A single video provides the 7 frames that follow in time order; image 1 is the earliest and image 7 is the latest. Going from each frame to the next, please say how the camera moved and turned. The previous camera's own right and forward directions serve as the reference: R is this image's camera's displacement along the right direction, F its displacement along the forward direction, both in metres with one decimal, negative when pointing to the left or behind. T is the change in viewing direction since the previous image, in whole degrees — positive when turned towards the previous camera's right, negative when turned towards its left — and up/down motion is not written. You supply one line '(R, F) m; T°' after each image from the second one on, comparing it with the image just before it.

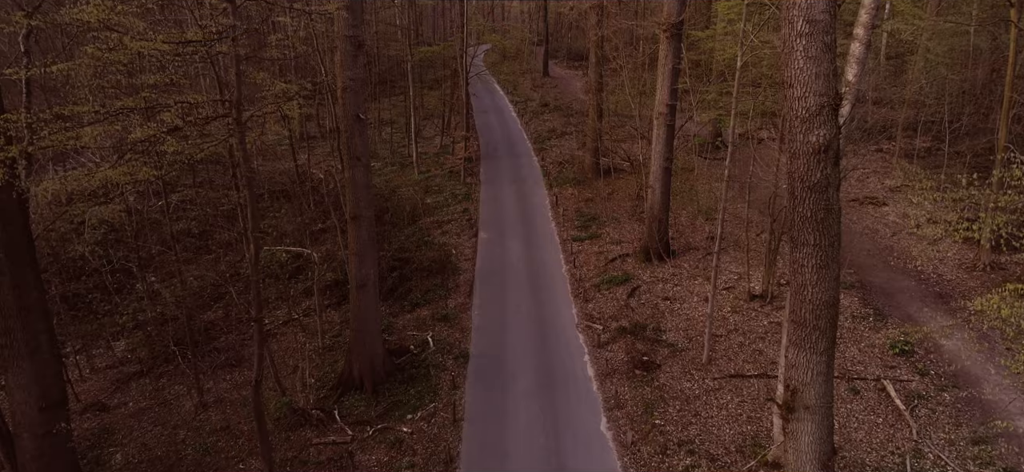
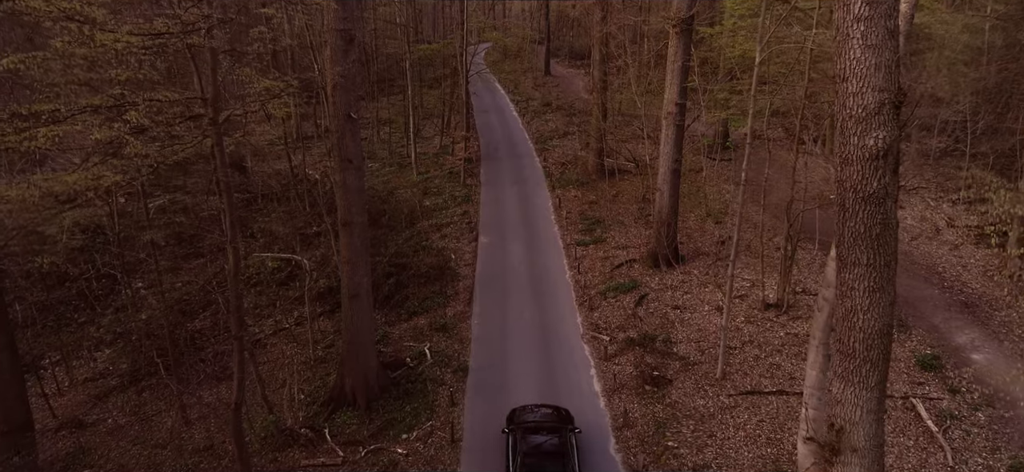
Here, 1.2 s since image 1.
(0.0, +0.9) m; 0°
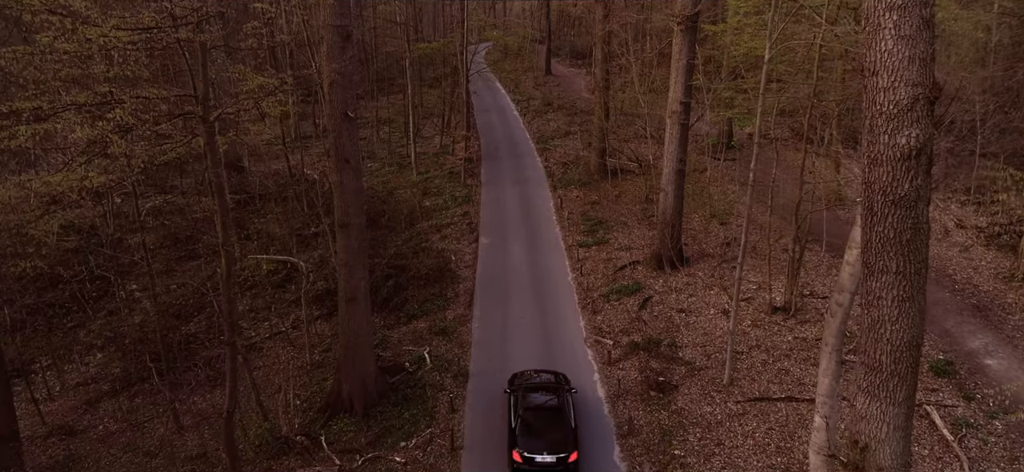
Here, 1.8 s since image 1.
(0.0, +0.4) m; 0°
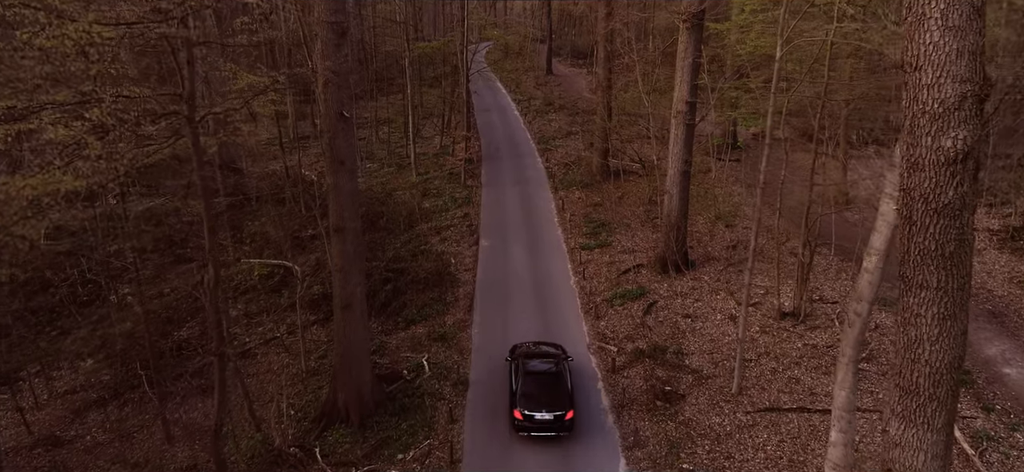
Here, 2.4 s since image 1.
(0.0, +0.4) m; 0°
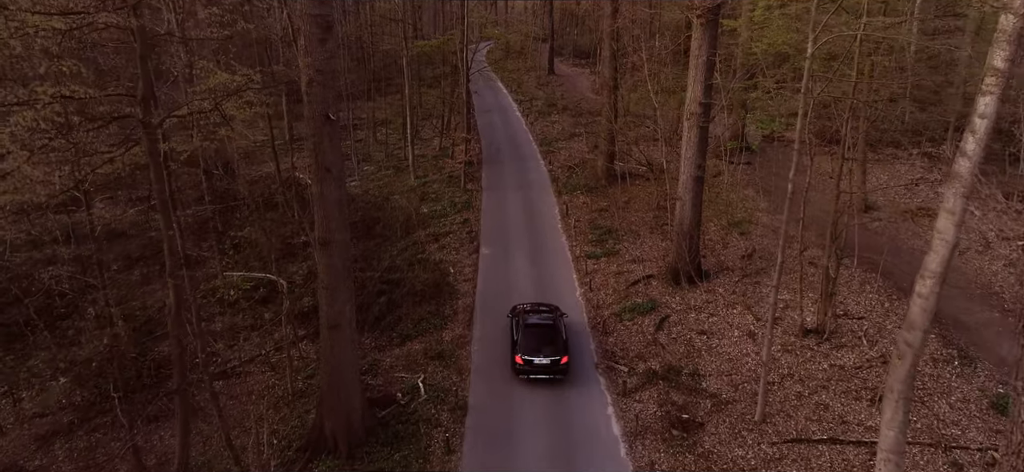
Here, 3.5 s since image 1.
(0.0, +1.1) m; 0°
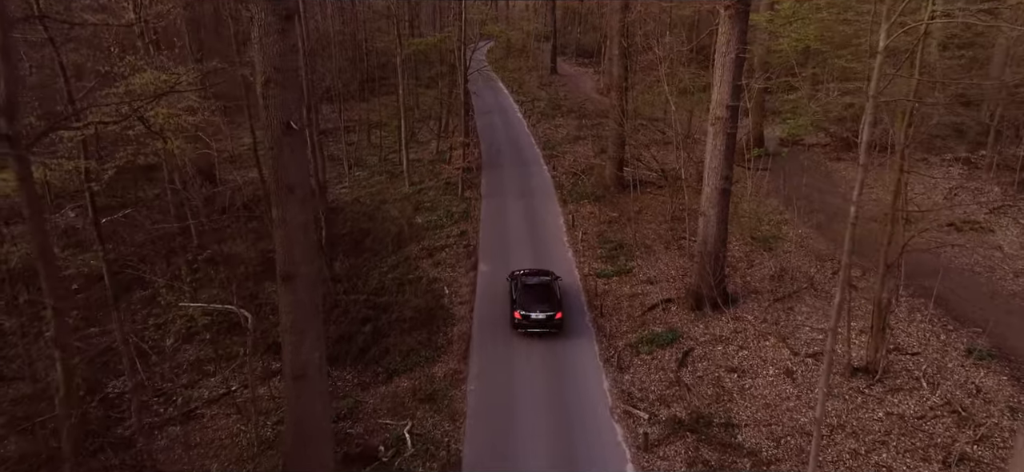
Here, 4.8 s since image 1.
(0.0, +1.9) m; 0°
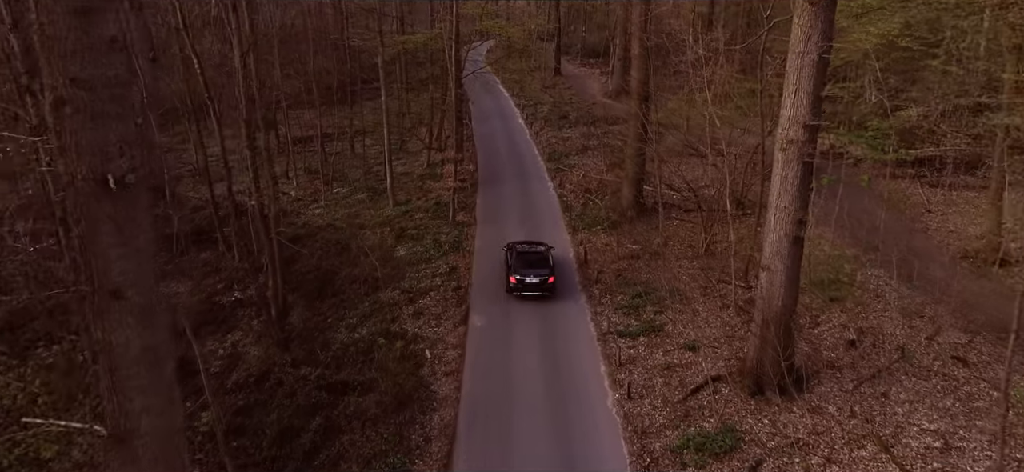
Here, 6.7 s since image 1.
(0.0, +3.8) m; 0°
